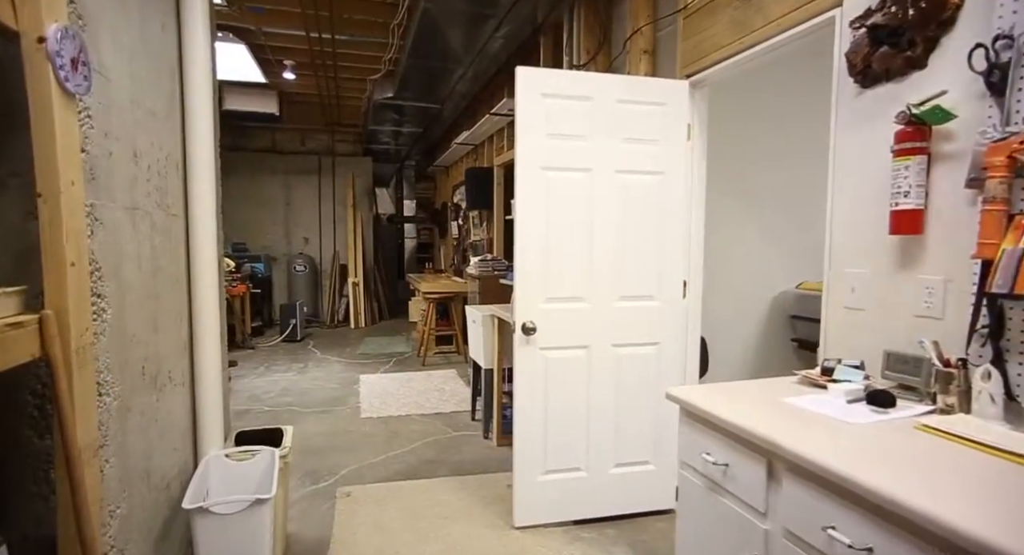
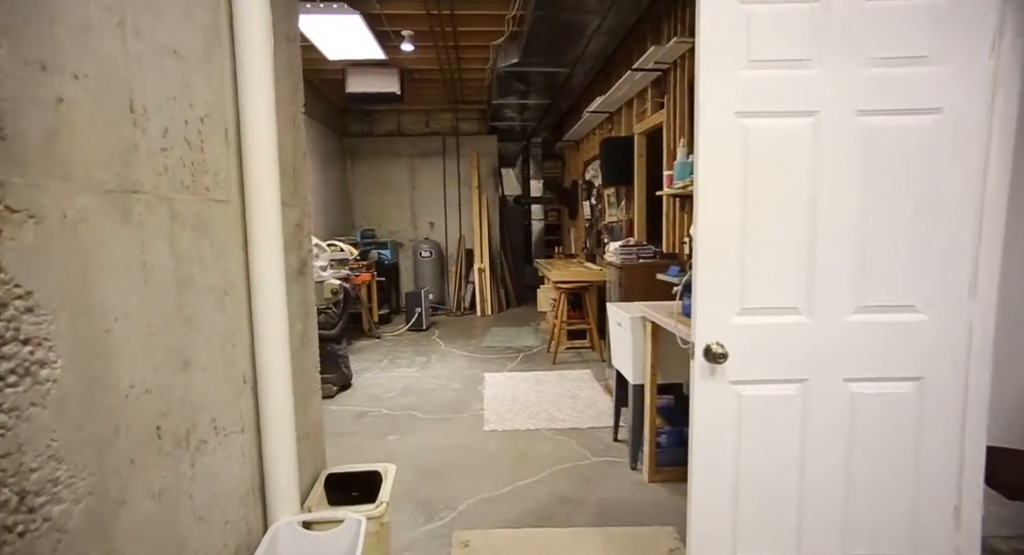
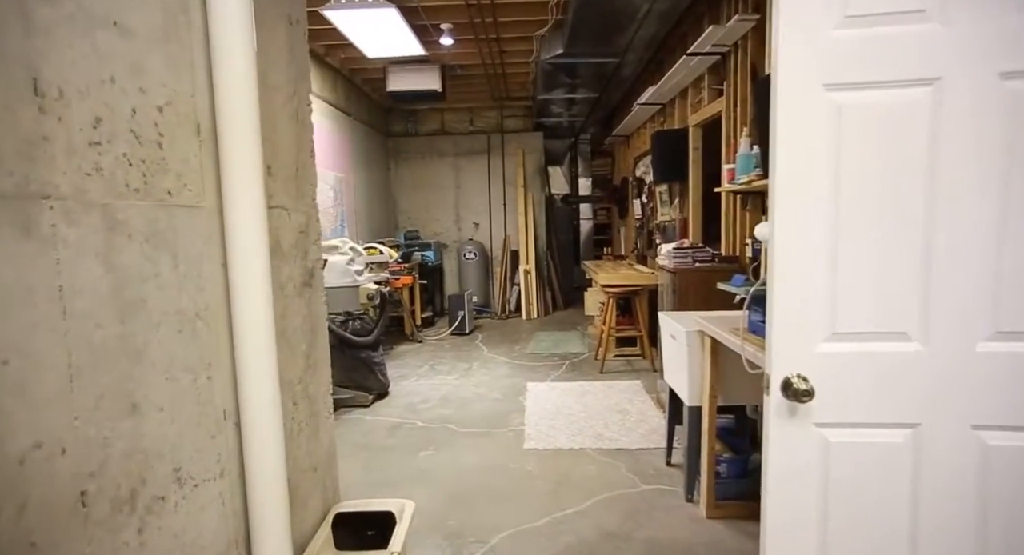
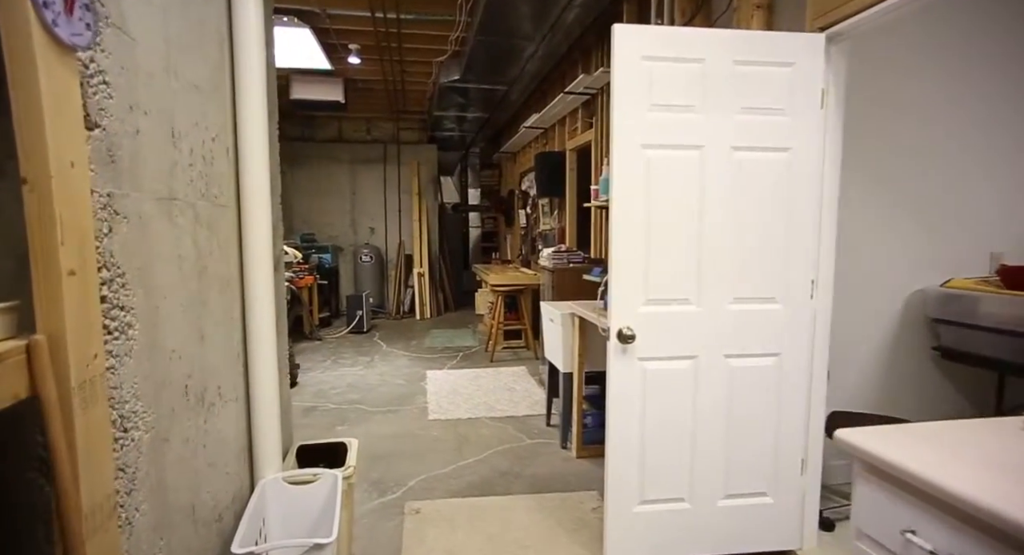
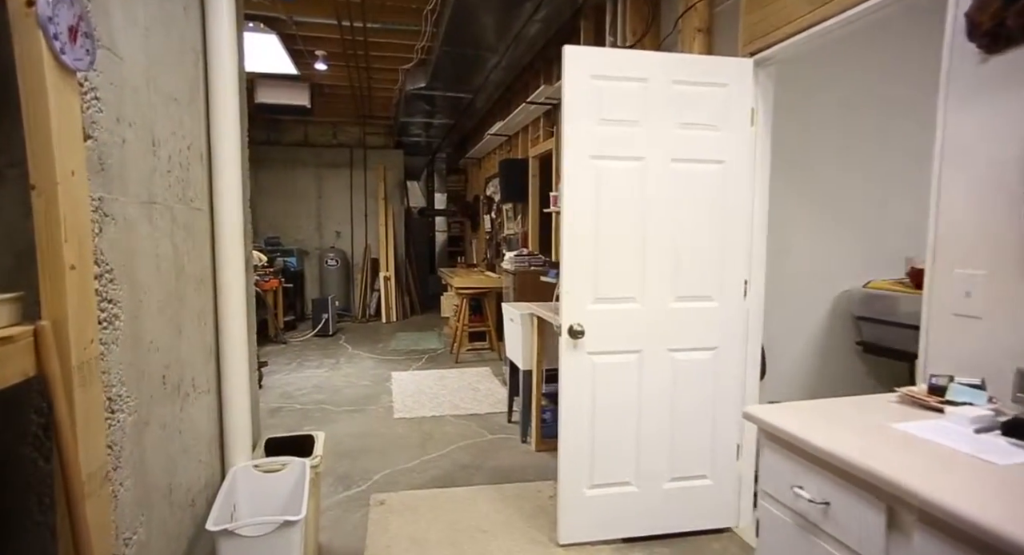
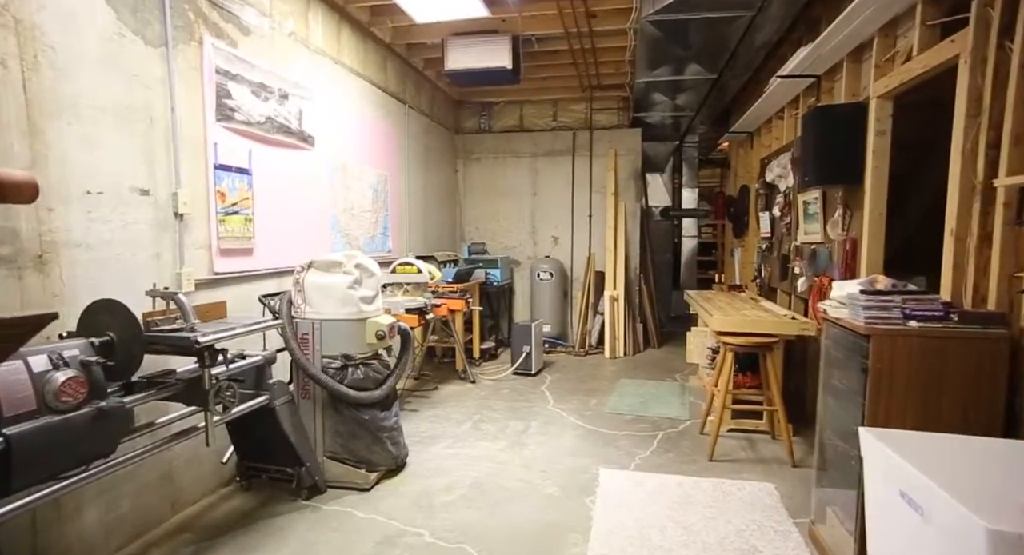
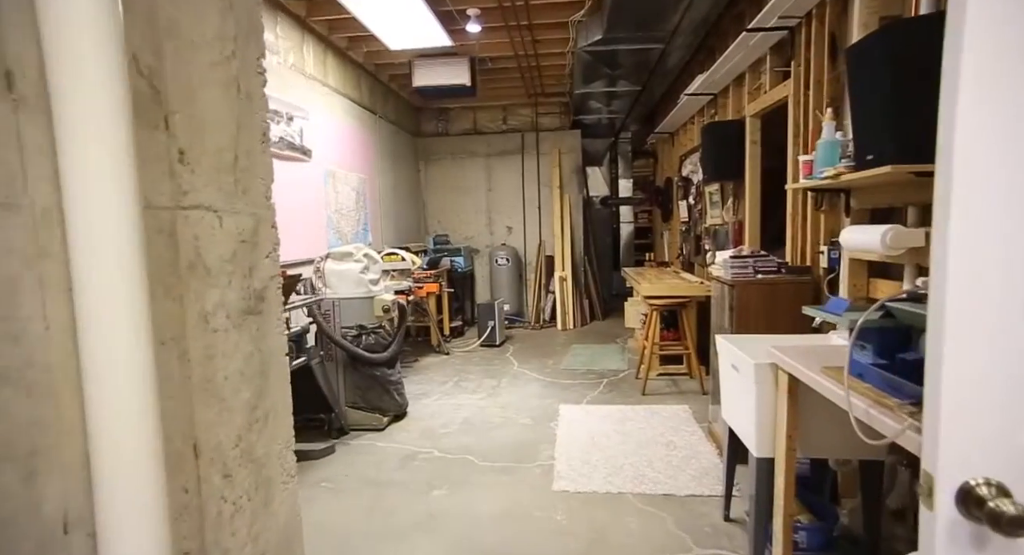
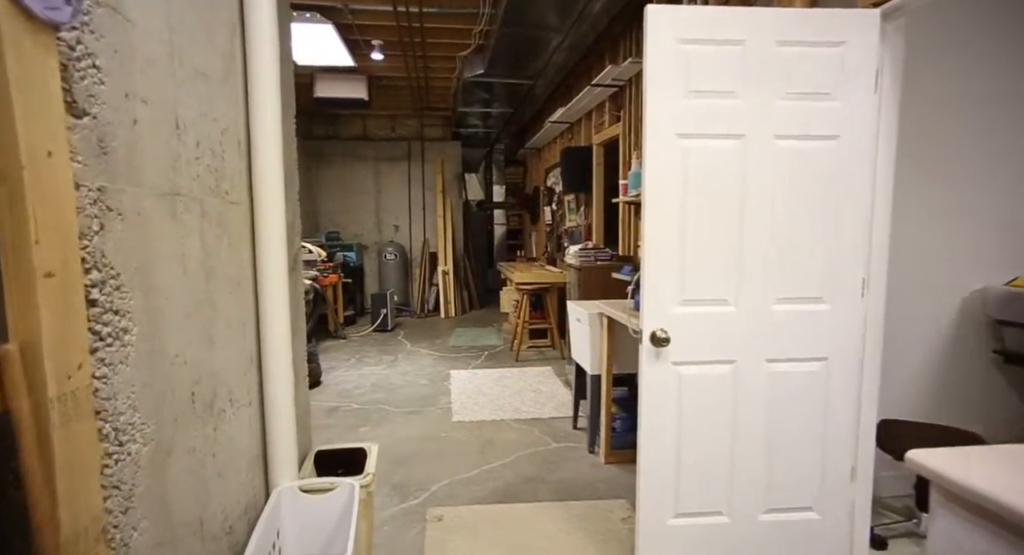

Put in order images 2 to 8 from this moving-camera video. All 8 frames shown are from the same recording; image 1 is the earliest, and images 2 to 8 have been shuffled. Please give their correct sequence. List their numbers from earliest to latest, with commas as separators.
5, 4, 8, 2, 3, 7, 6
